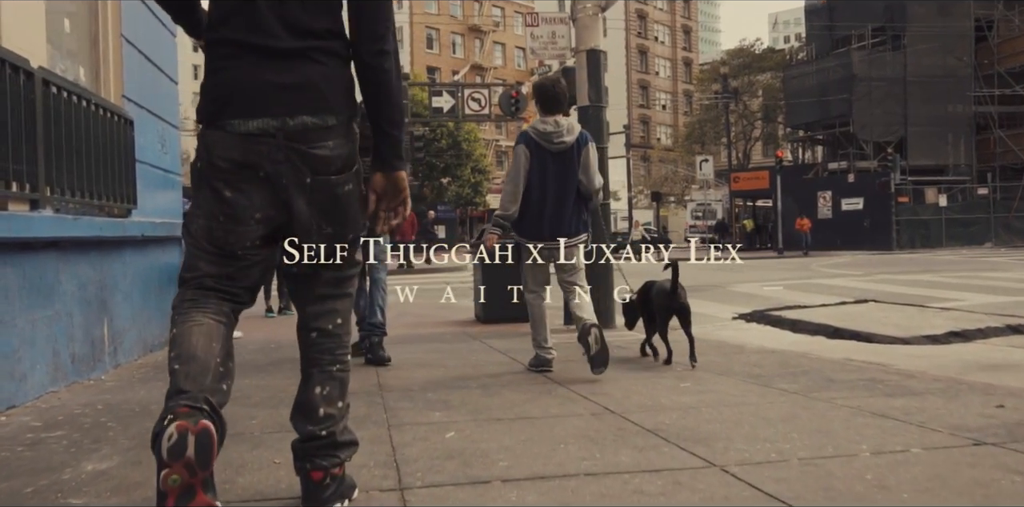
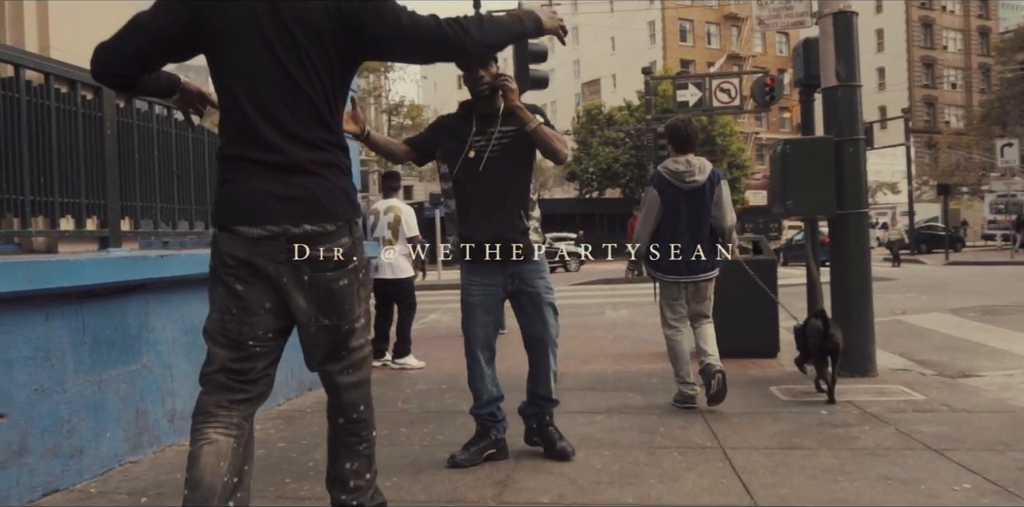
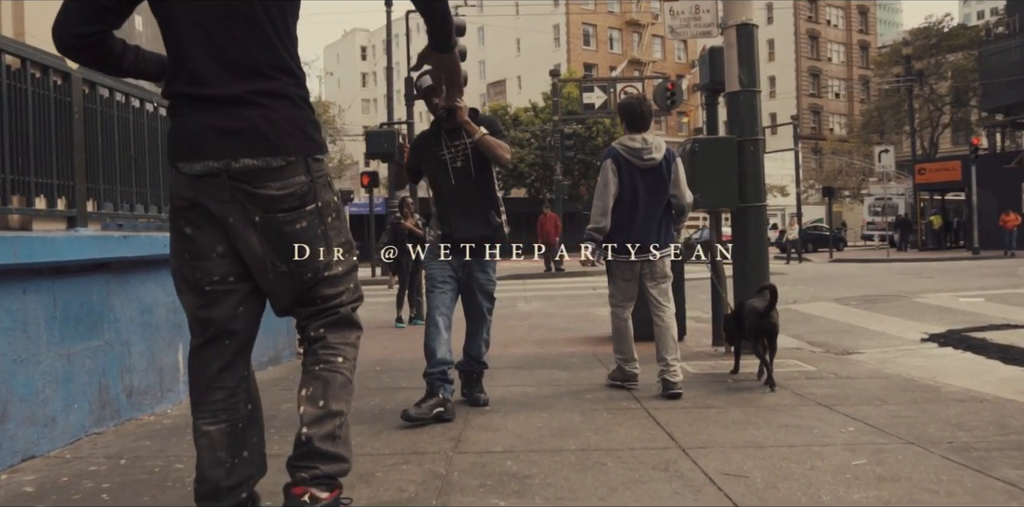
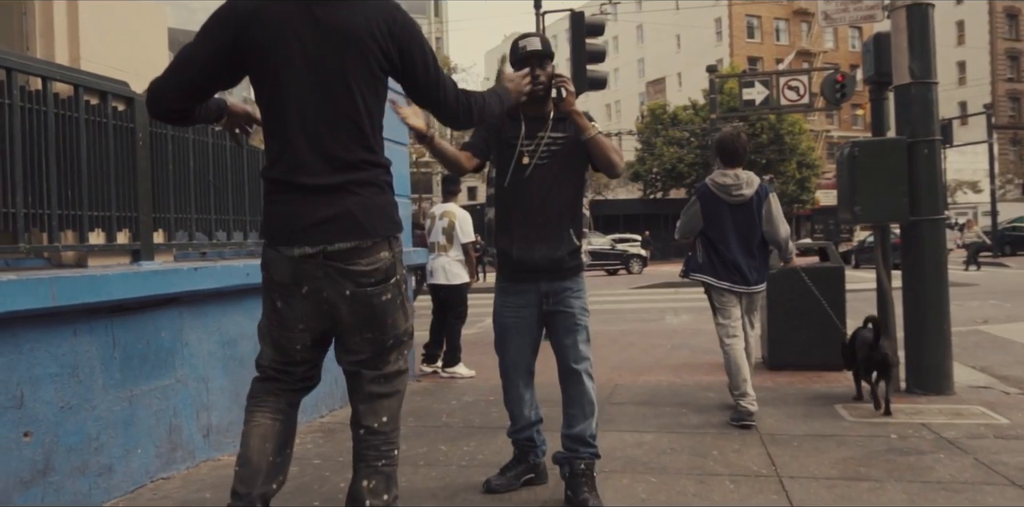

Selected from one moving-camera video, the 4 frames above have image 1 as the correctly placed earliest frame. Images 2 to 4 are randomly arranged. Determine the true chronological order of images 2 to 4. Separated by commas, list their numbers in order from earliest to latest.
3, 2, 4
